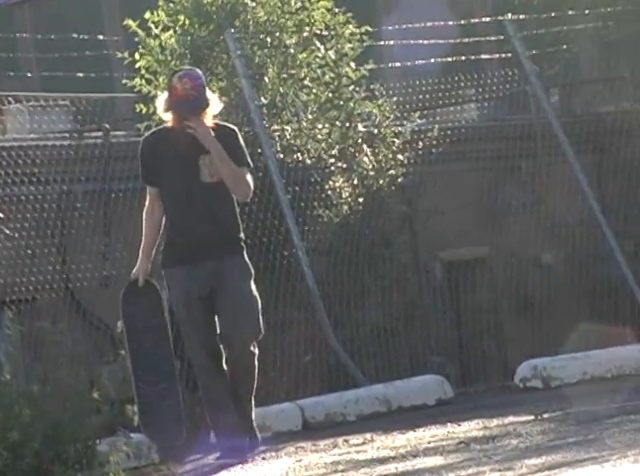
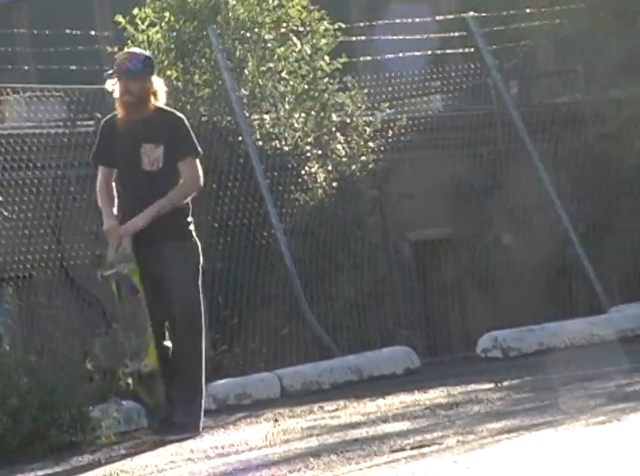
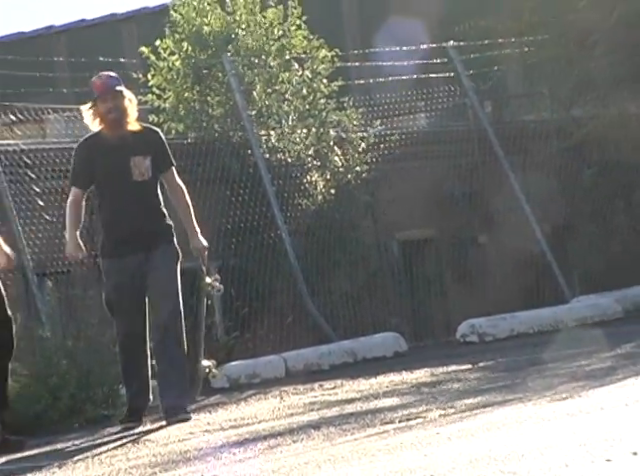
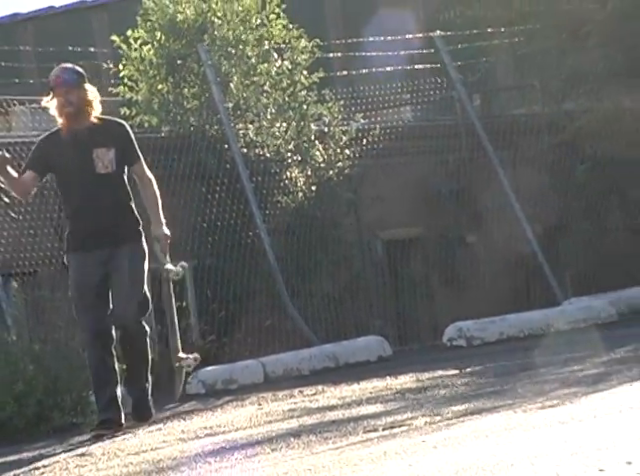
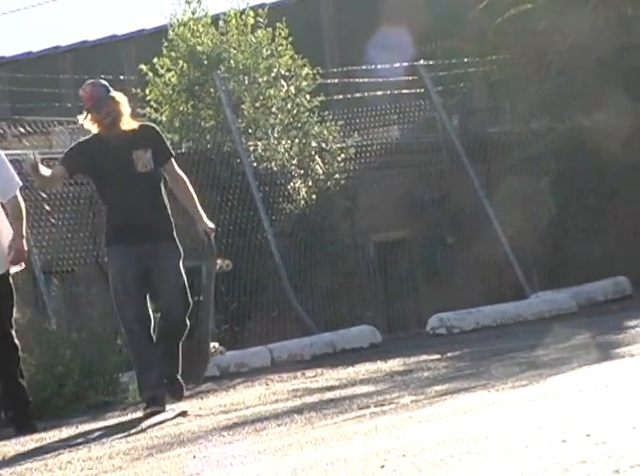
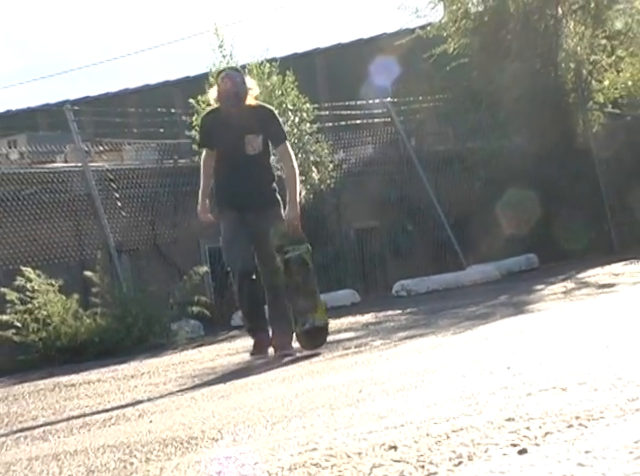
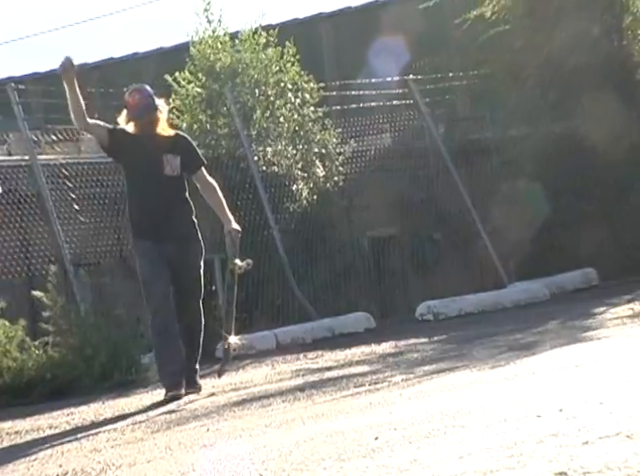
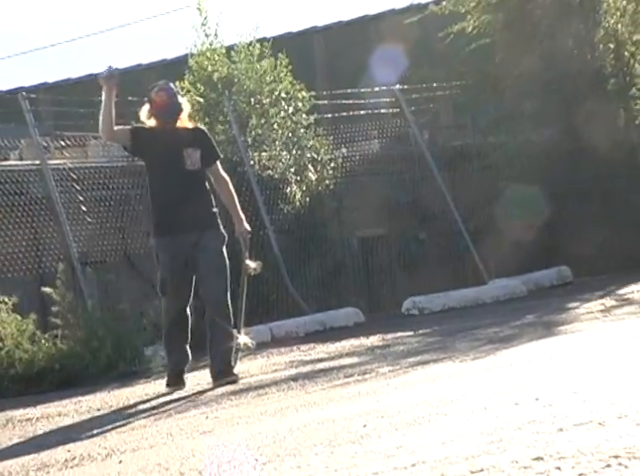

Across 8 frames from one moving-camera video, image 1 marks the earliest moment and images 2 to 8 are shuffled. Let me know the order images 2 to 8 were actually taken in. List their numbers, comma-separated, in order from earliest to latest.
2, 4, 3, 5, 7, 8, 6
